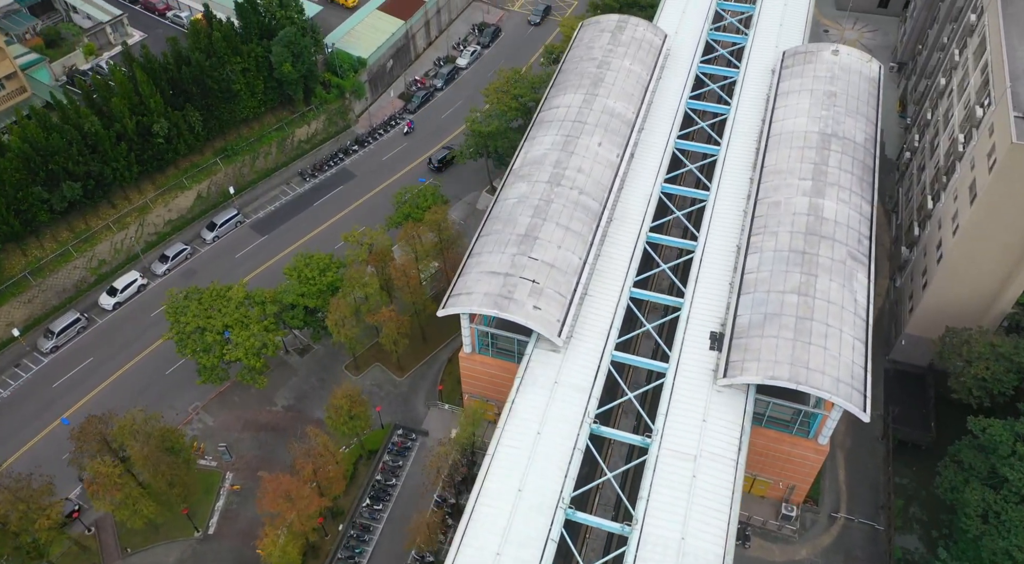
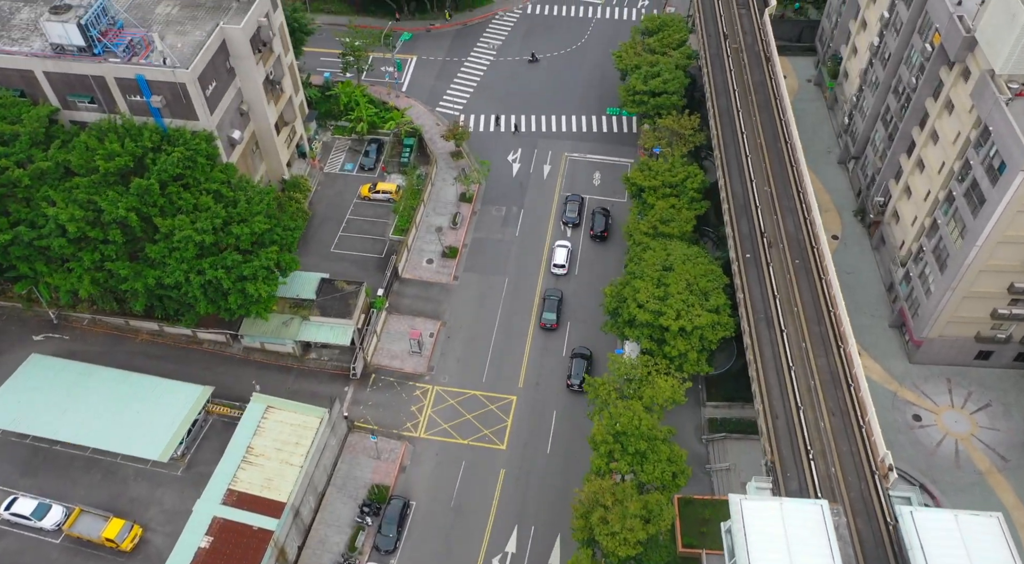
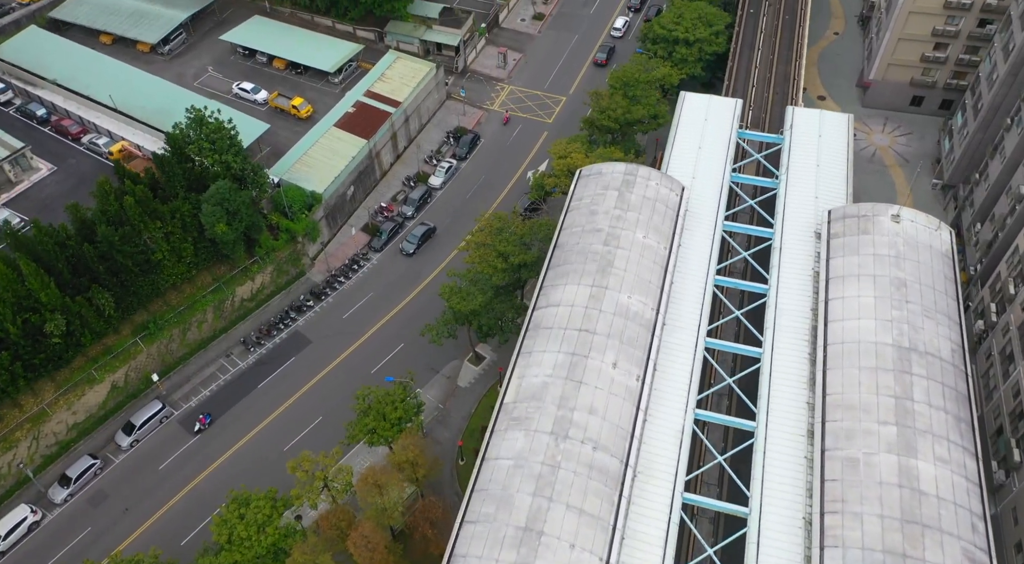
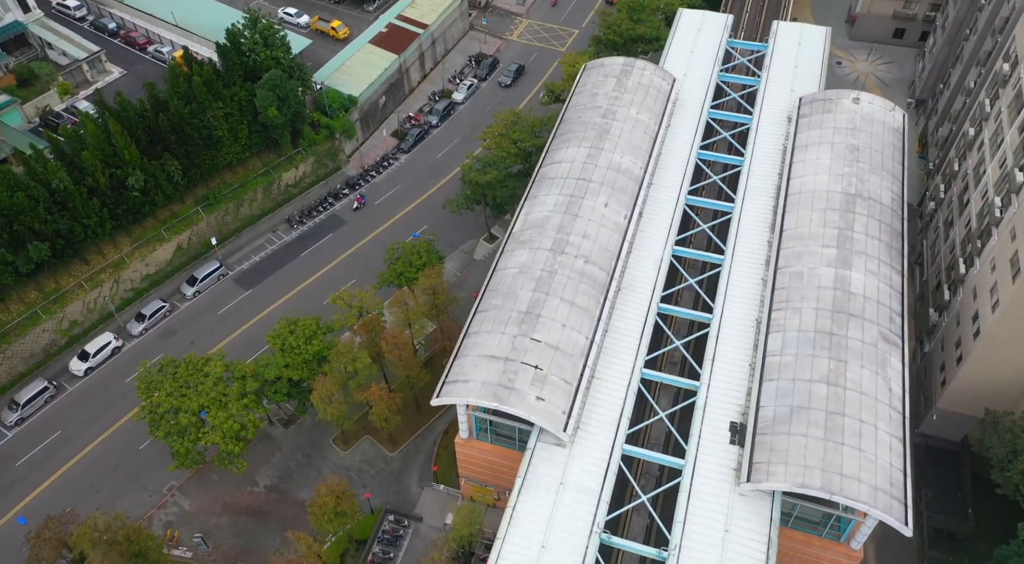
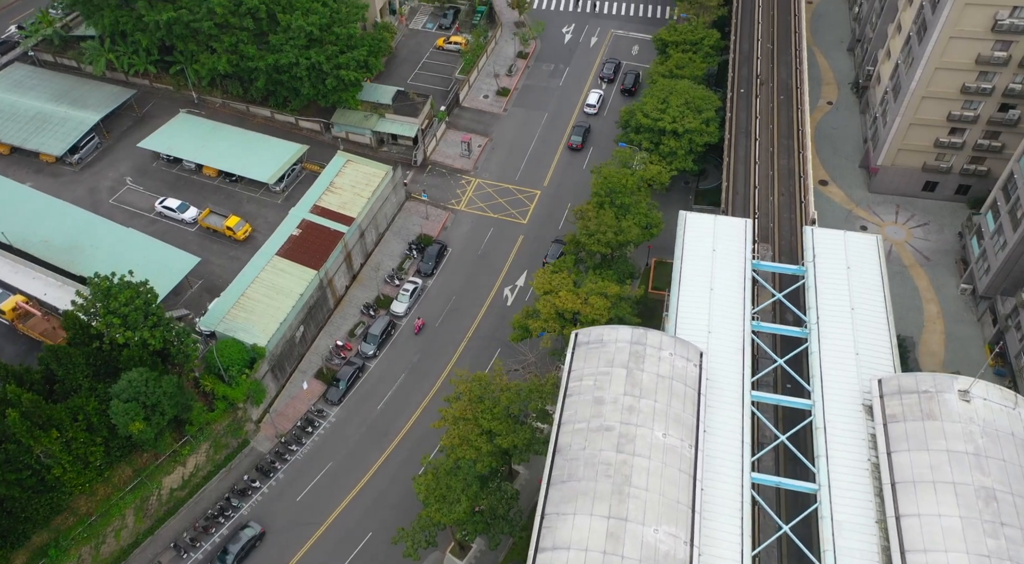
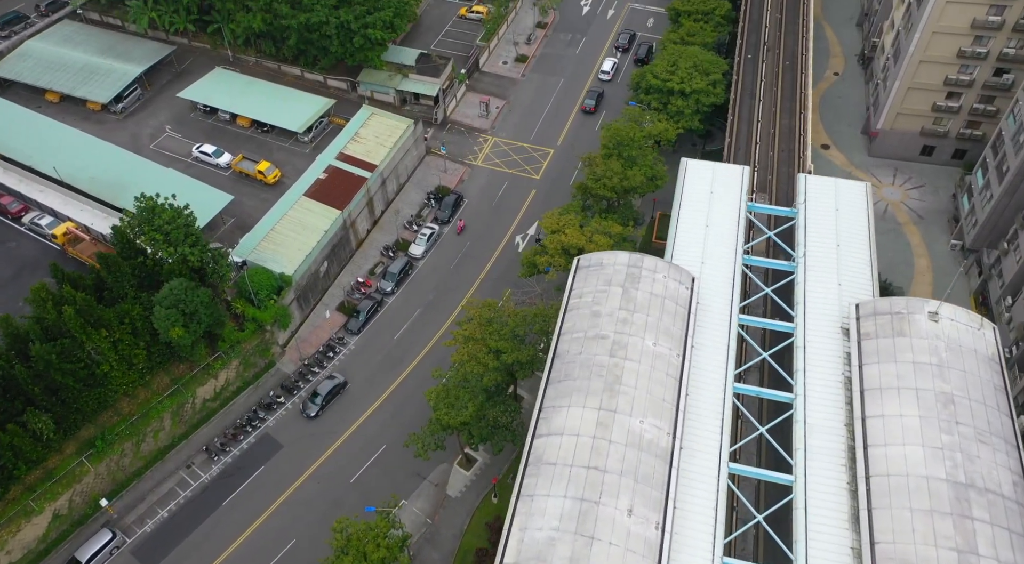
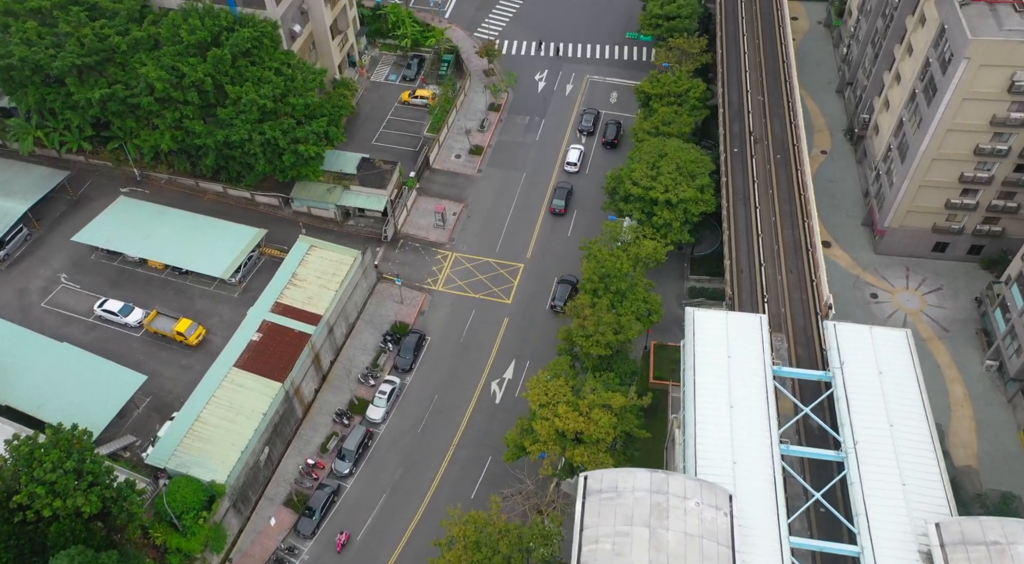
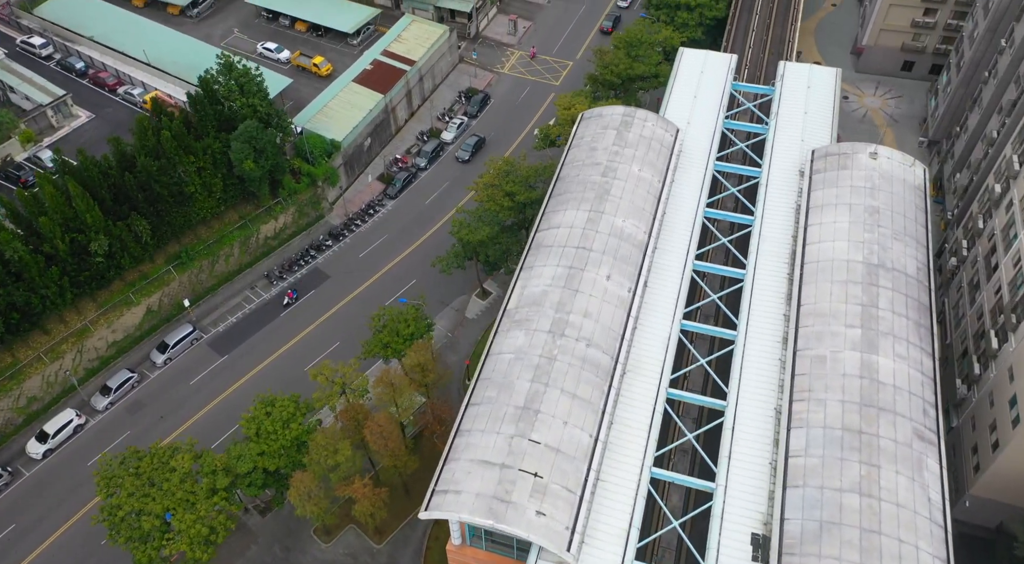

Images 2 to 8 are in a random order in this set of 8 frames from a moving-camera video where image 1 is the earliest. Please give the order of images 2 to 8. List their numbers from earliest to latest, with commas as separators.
4, 8, 3, 6, 5, 7, 2
